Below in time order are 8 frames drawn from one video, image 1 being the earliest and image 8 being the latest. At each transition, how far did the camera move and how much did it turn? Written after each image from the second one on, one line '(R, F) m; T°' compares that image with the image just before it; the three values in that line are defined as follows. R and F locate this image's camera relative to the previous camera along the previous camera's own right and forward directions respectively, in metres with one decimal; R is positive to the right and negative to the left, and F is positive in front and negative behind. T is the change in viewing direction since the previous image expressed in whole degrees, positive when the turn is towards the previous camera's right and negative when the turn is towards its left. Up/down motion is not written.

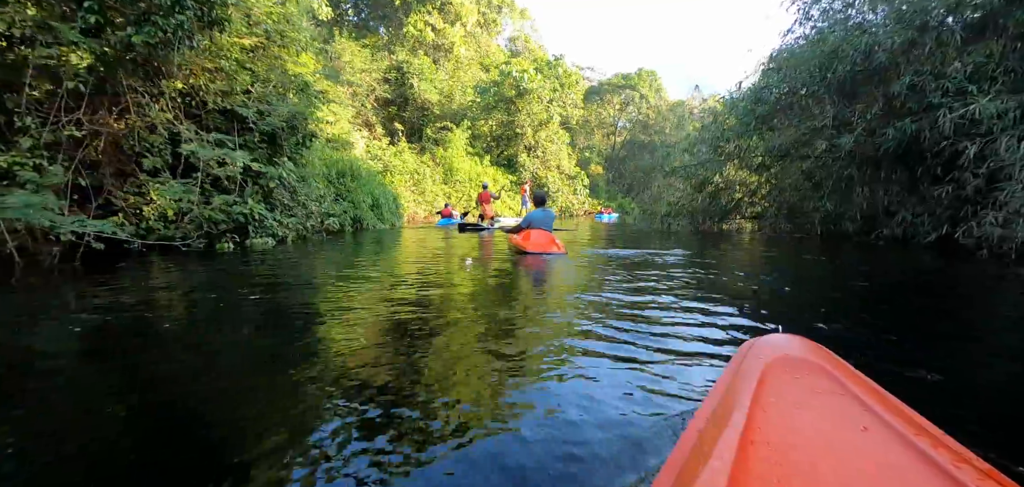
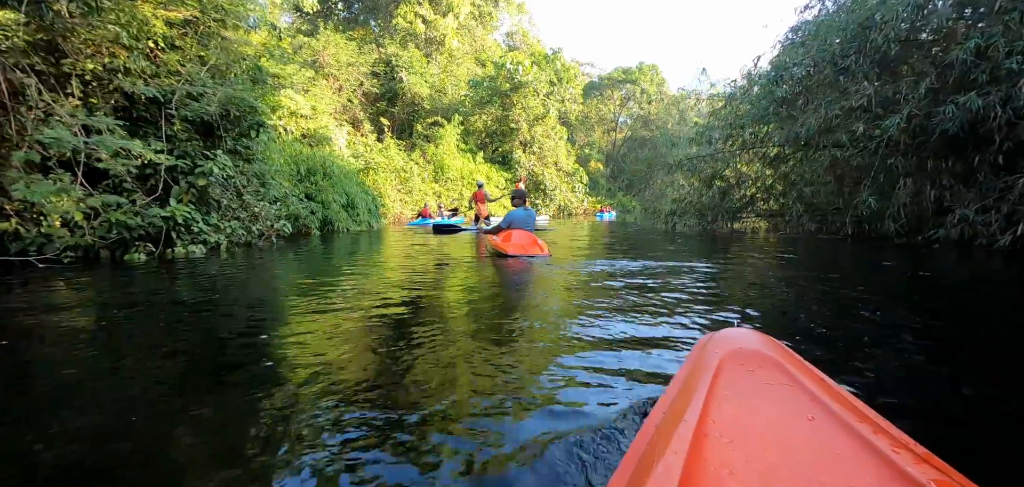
(+0.3, +1.0) m; 0°
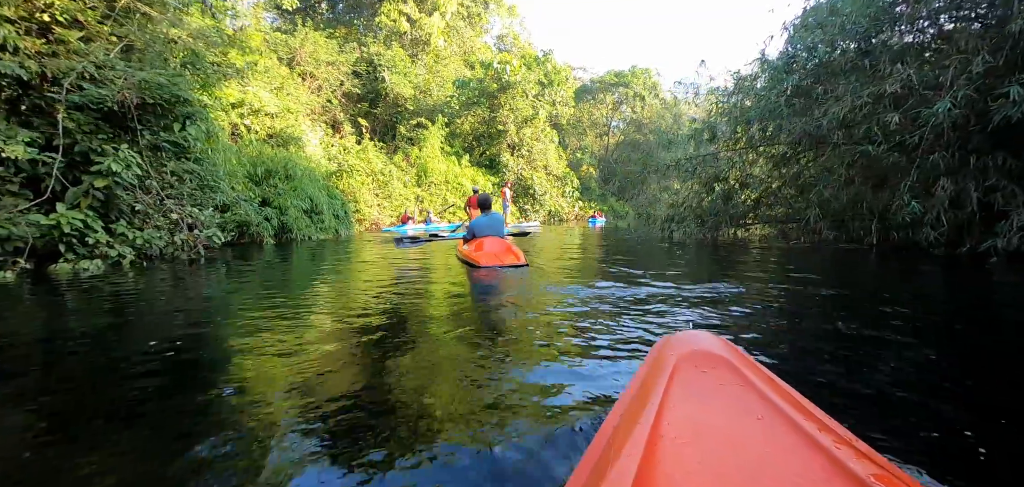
(+0.2, +0.9) m; +1°
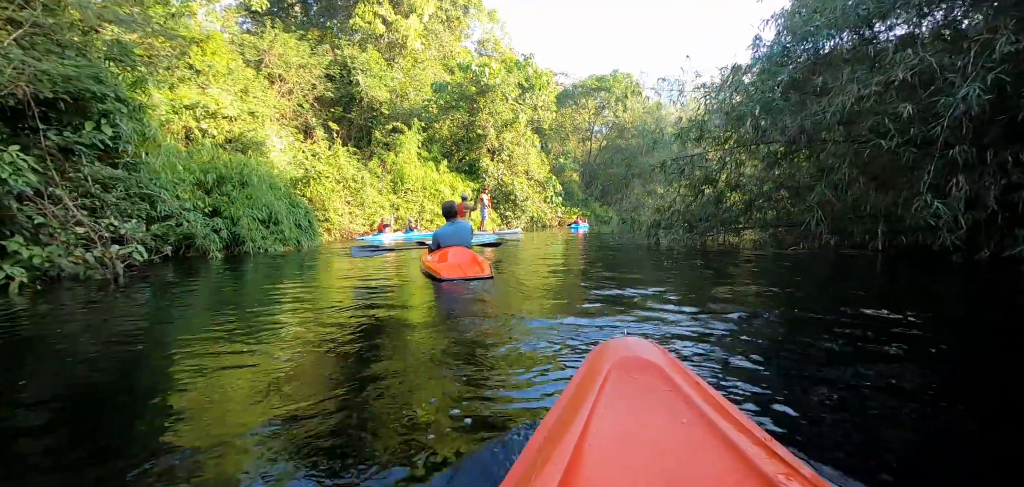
(+0.2, +0.6) m; +2°
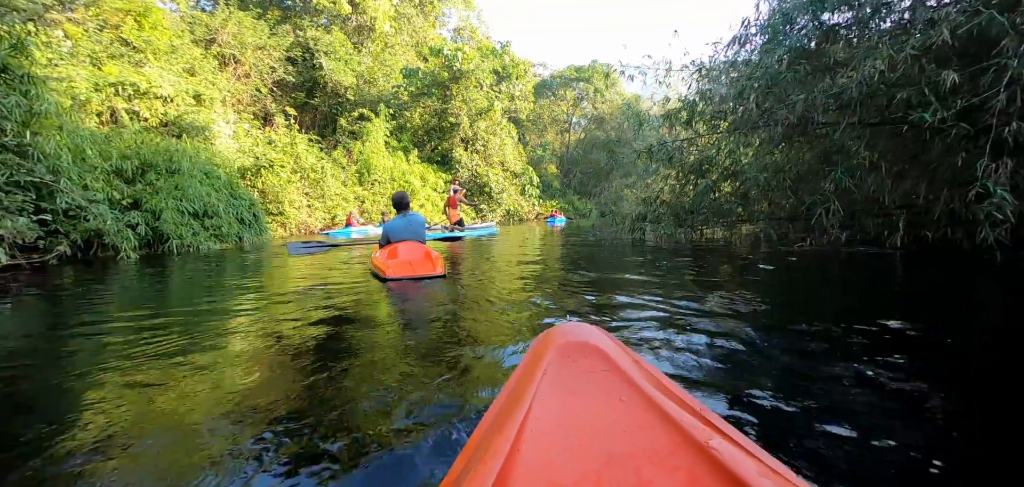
(+0.1, +0.8) m; +3°
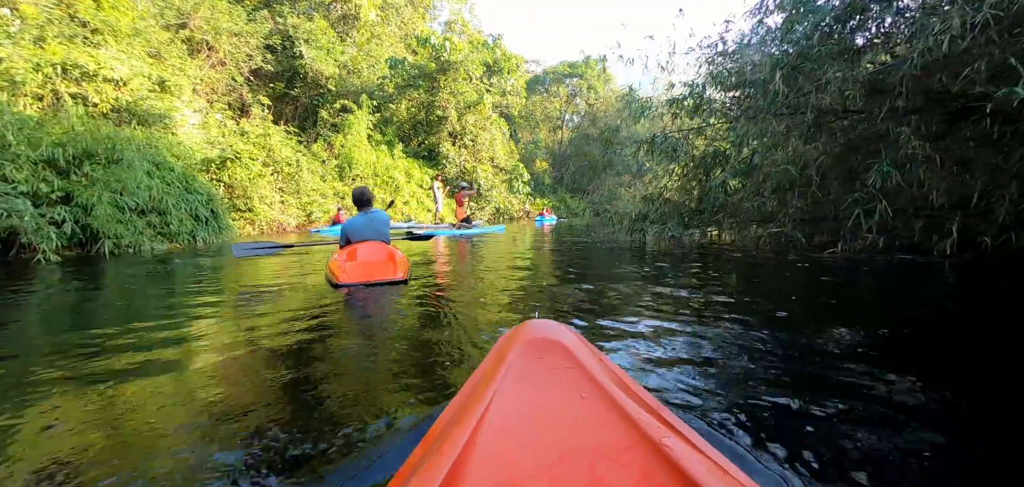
(+0.1, +0.7) m; +1°
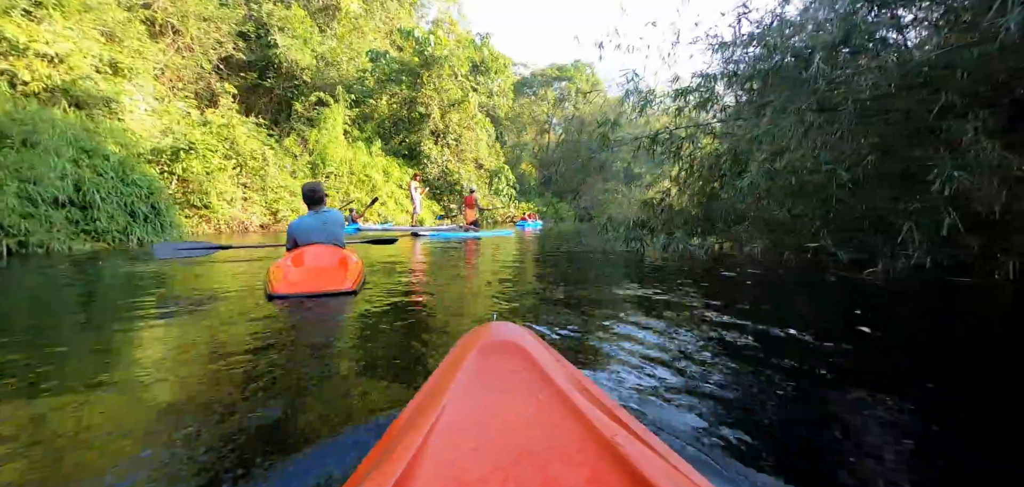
(0.0, +0.7) m; +2°
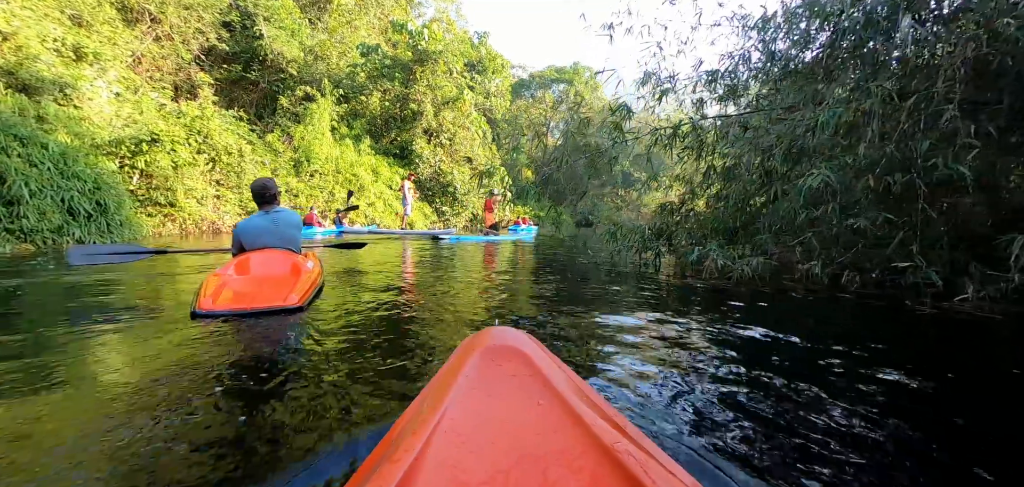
(0.0, +0.7) m; +1°
